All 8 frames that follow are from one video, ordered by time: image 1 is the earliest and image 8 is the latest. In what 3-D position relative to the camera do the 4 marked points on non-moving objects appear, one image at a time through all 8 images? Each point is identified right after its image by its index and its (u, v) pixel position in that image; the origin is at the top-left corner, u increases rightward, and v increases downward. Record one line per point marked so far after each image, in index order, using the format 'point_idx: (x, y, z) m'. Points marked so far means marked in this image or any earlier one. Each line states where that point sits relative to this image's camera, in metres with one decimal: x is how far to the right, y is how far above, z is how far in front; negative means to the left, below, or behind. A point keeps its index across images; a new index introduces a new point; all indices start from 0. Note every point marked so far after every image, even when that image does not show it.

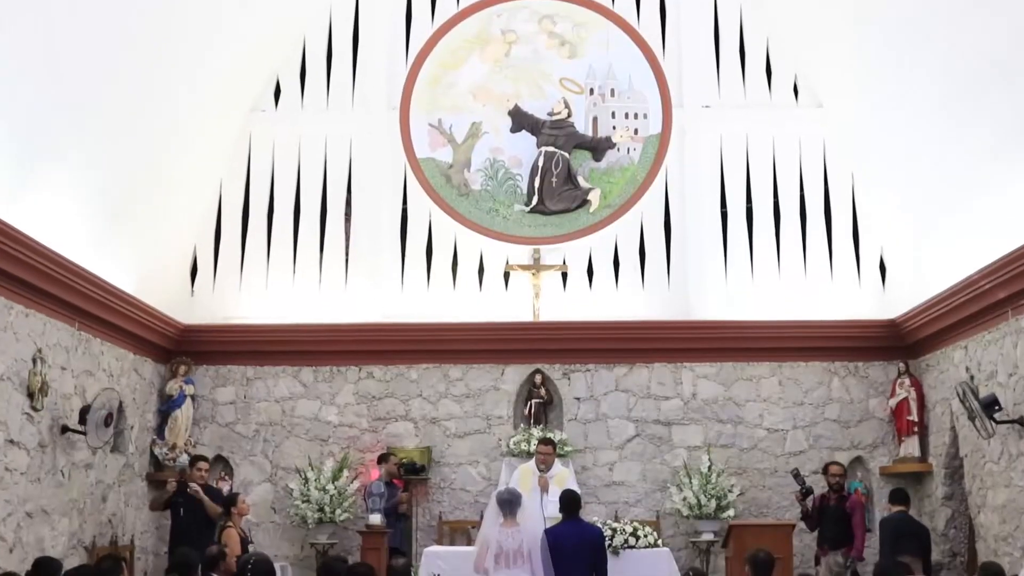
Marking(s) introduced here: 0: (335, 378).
0: (-1.4, -0.7, +10.2) m
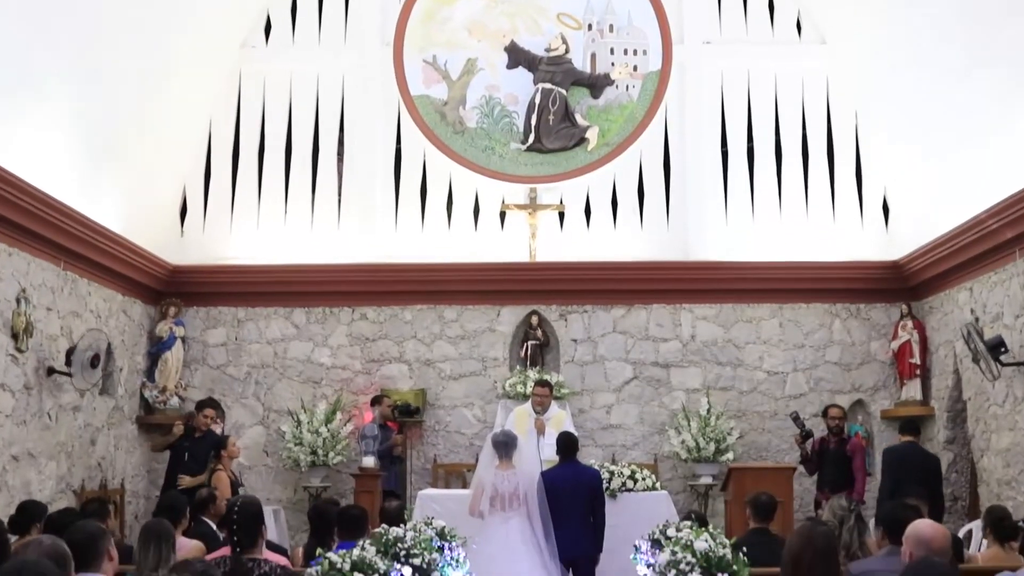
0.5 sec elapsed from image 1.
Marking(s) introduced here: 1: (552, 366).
0: (-1.4, -0.2, +10.0) m
1: (+0.3, -0.6, +10.0) m
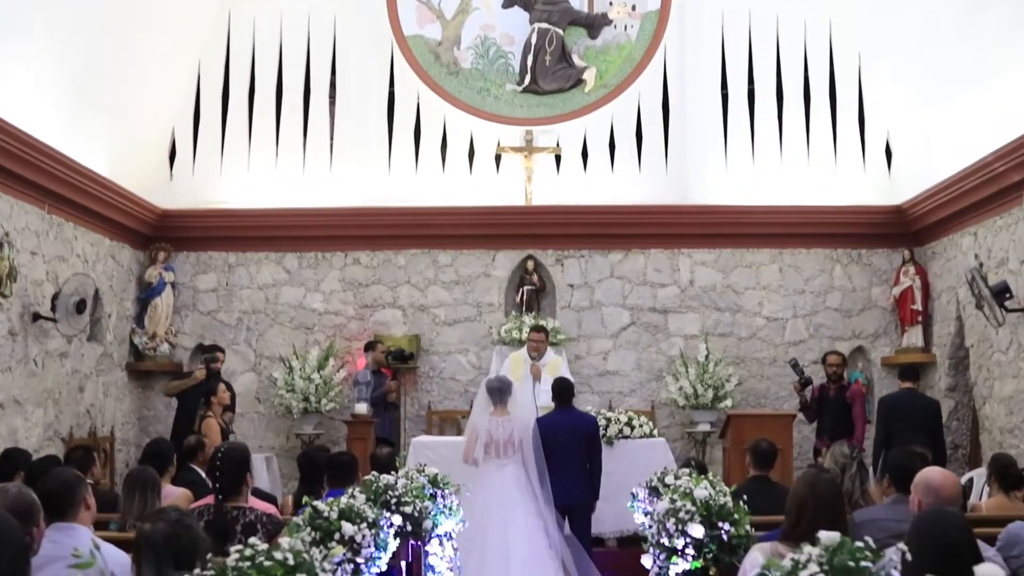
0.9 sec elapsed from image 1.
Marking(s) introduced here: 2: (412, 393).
0: (-1.4, +0.2, +9.9) m
1: (+0.3, -0.2, +9.9) m
2: (-0.7, -0.8, +9.7) m
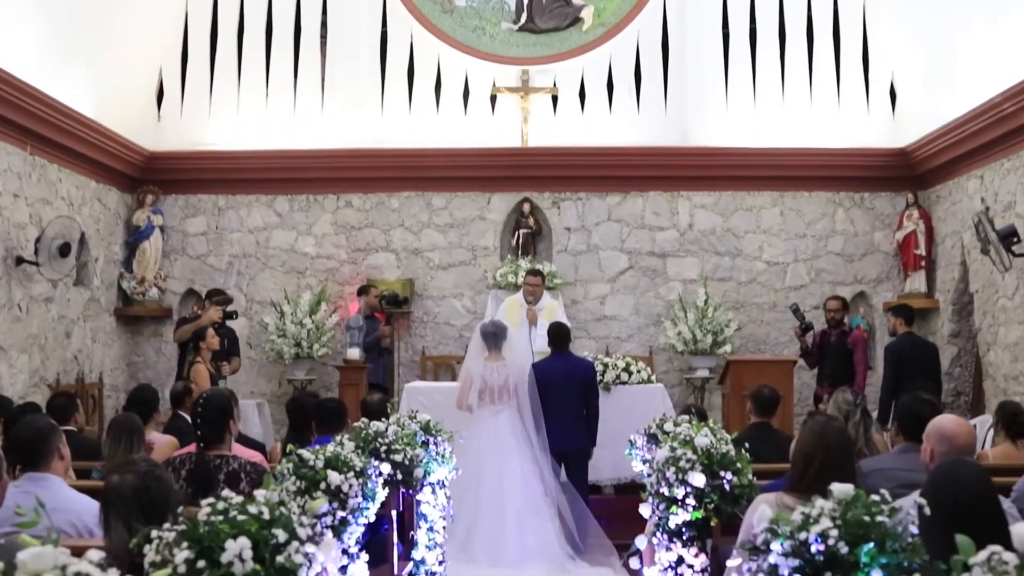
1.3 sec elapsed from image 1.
0: (-1.4, +0.6, +9.7) m
1: (+0.2, +0.2, +9.7) m
2: (-0.8, -0.4, +9.5) m
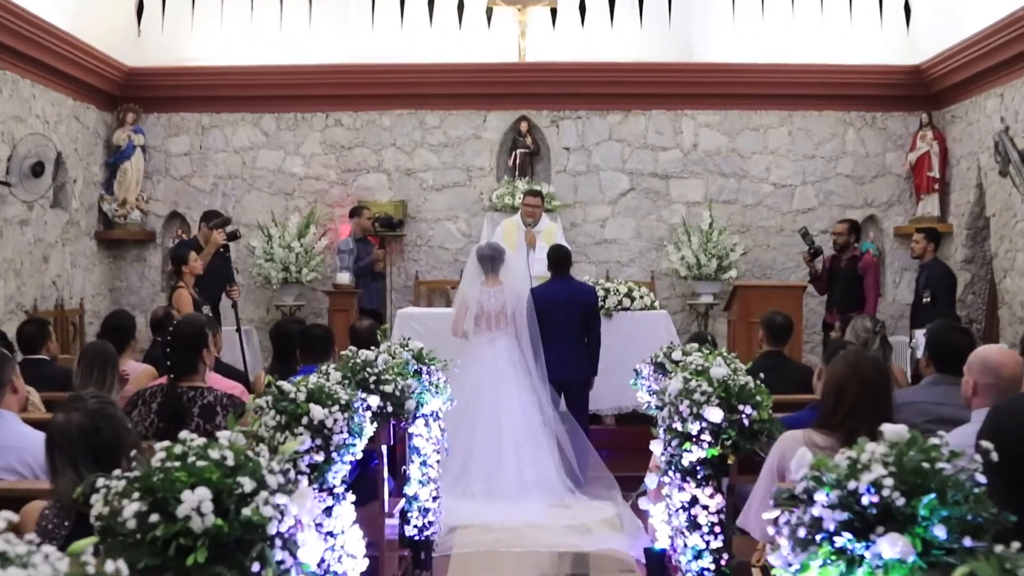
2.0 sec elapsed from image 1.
0: (-1.5, +1.1, +9.3) m
1: (+0.2, +0.8, +9.3) m
2: (-0.8, +0.2, +9.2) m
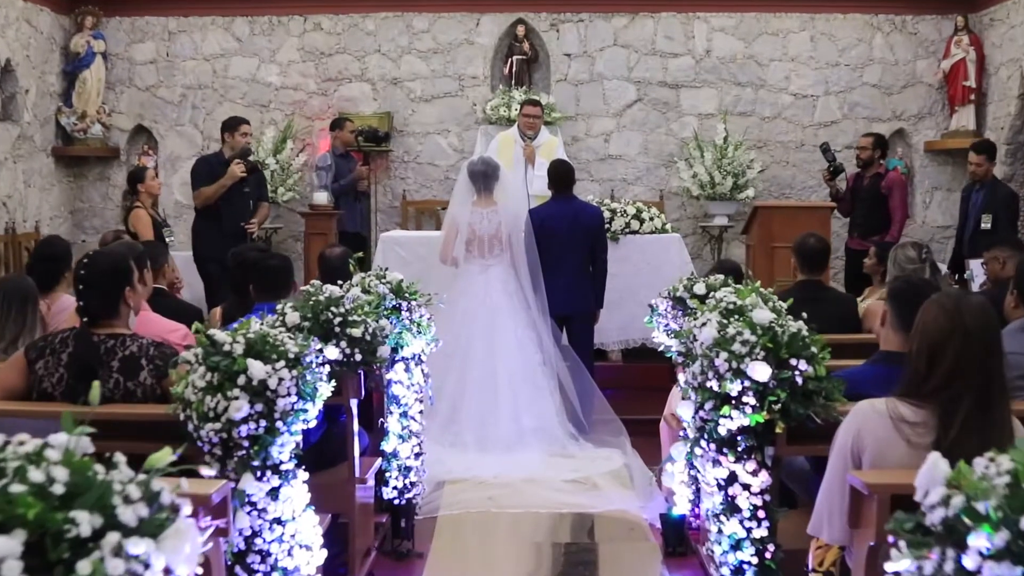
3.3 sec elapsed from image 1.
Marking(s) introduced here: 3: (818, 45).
0: (-1.5, +1.6, +8.4) m
1: (+0.2, +1.3, +8.5) m
2: (-0.8, +0.7, +8.4) m
3: (+1.9, +1.5, +8.4) m
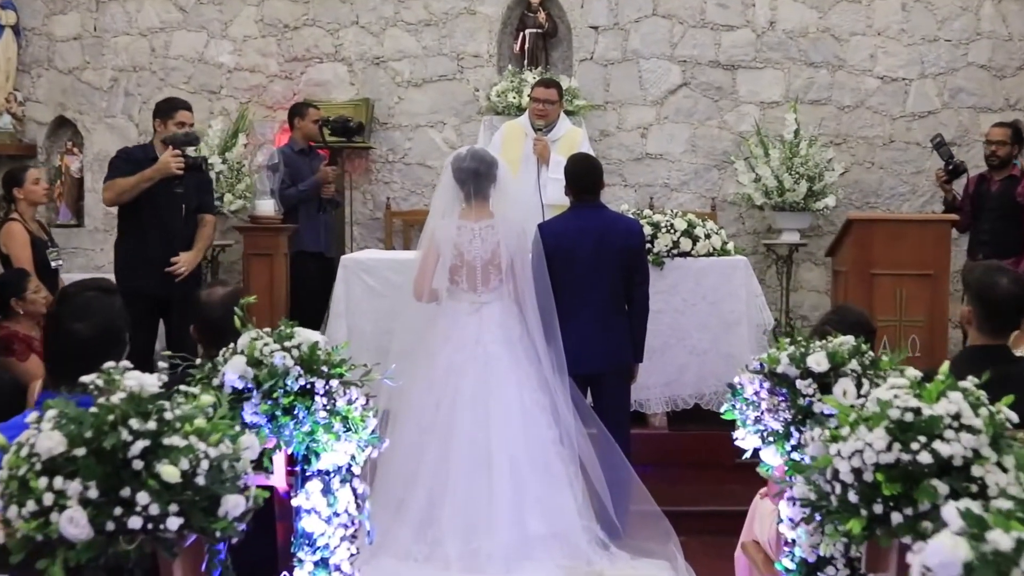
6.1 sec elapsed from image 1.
0: (-1.4, +1.5, +6.8) m
1: (+0.3, +1.1, +6.8) m
2: (-0.7, +0.5, +6.7) m
3: (+2.0, +1.4, +6.7) m
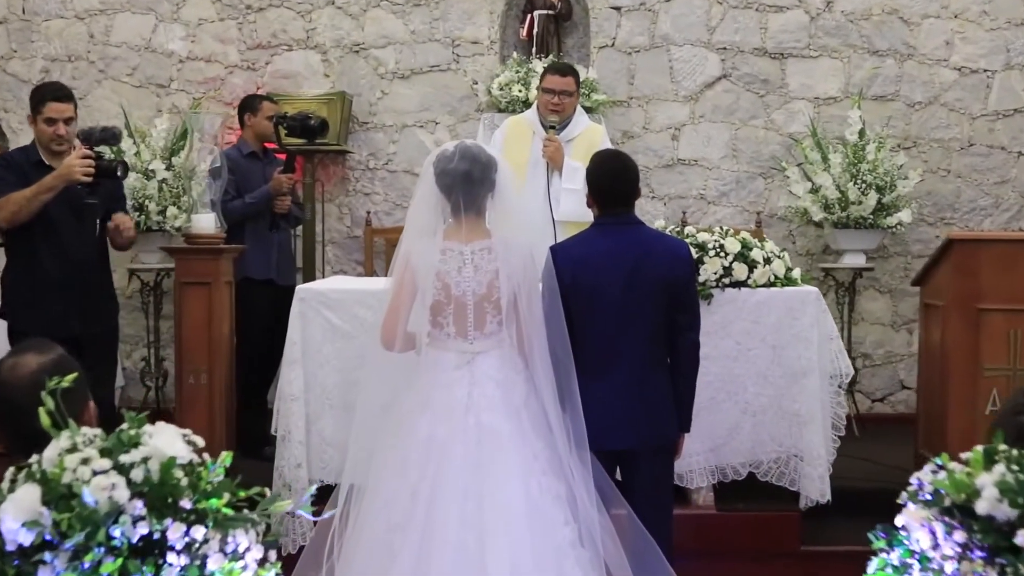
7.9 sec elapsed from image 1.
0: (-1.4, +1.3, +5.7) m
1: (+0.3, +1.0, +5.7) m
2: (-0.7, +0.4, +5.7) m
3: (+2.0, +1.2, +5.6) m
